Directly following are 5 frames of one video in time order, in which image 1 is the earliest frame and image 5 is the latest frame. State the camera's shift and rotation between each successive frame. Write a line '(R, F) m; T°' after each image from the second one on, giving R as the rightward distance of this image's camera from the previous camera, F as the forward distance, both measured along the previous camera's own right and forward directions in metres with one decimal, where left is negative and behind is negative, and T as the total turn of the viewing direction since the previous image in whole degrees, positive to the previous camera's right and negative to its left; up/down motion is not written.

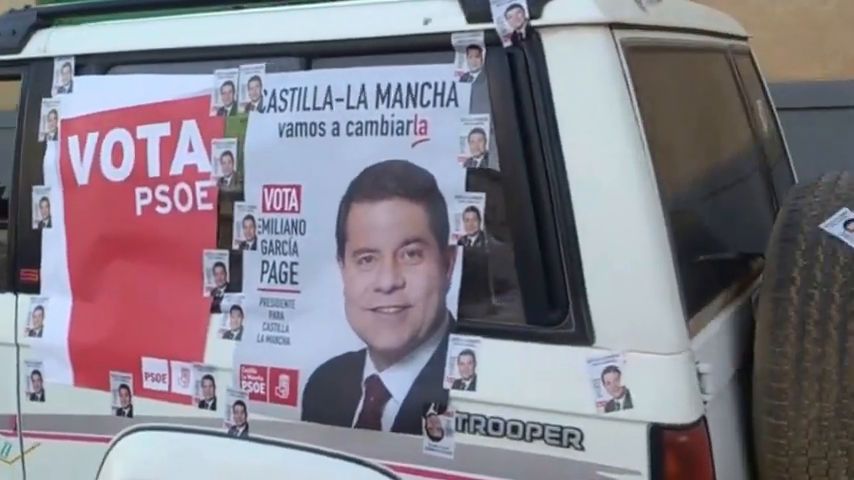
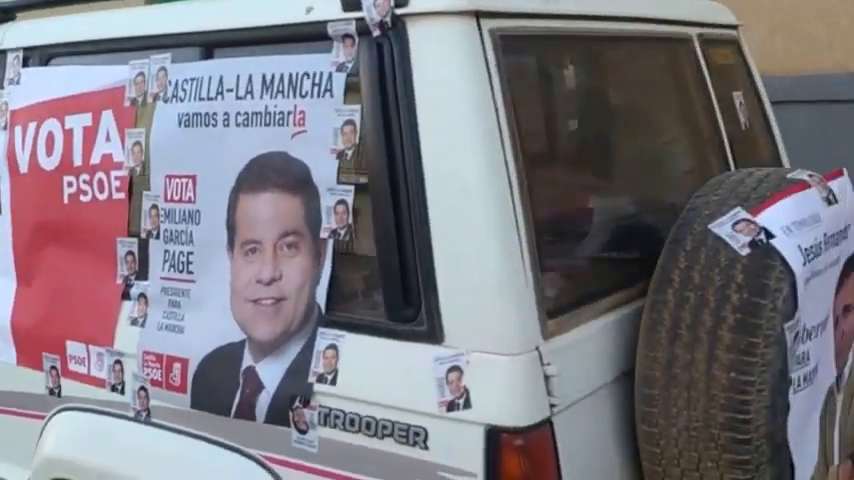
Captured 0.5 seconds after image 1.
(+0.5, +0.1) m; -7°
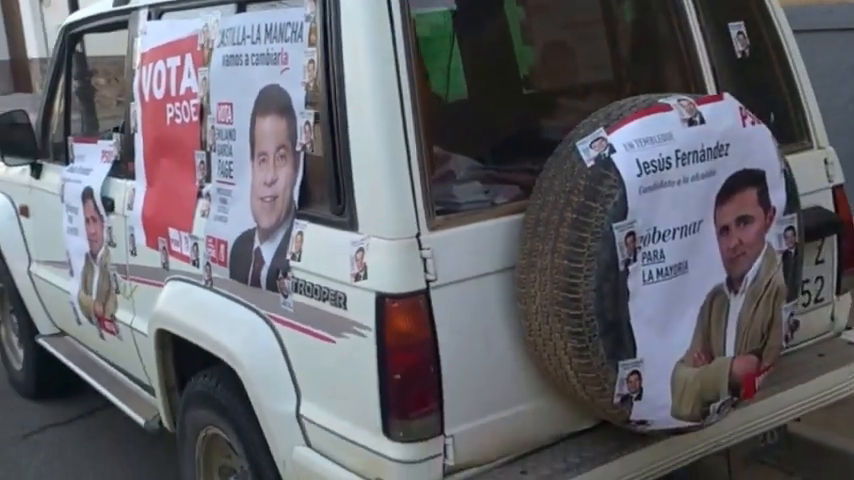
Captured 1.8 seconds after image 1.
(+0.9, -0.4) m; -18°
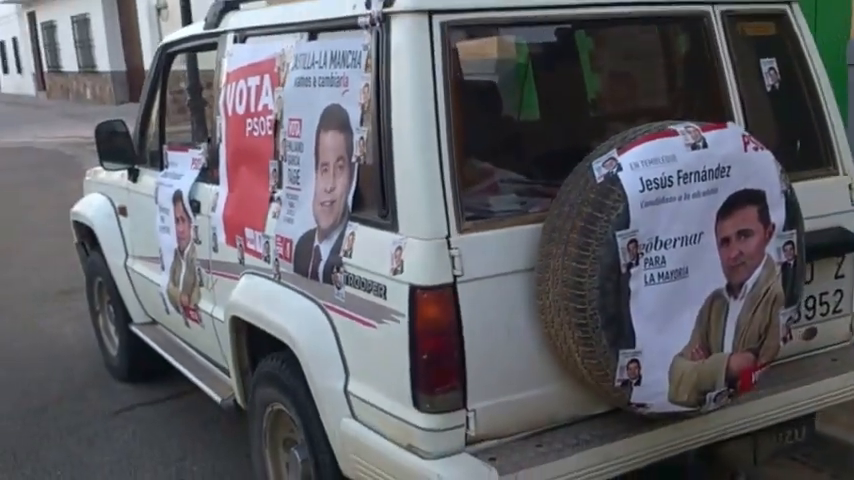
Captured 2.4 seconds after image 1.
(+0.2, -0.4) m; -5°
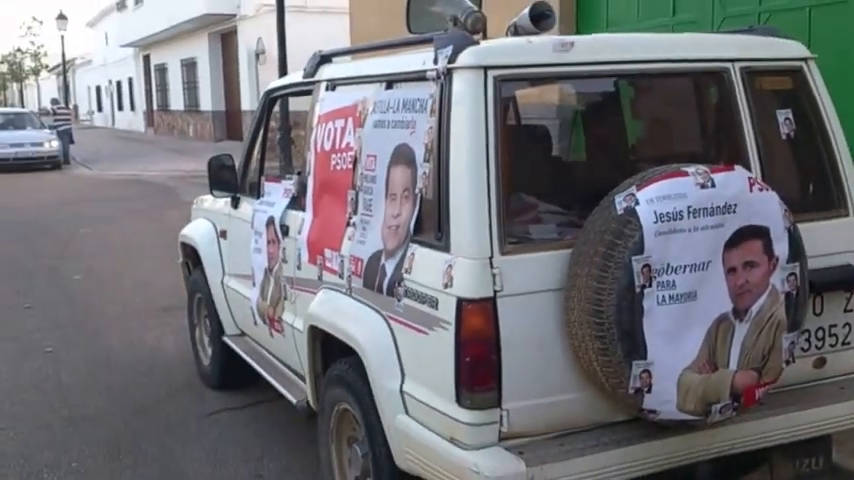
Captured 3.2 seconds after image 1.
(+0.2, -0.5) m; -6°
